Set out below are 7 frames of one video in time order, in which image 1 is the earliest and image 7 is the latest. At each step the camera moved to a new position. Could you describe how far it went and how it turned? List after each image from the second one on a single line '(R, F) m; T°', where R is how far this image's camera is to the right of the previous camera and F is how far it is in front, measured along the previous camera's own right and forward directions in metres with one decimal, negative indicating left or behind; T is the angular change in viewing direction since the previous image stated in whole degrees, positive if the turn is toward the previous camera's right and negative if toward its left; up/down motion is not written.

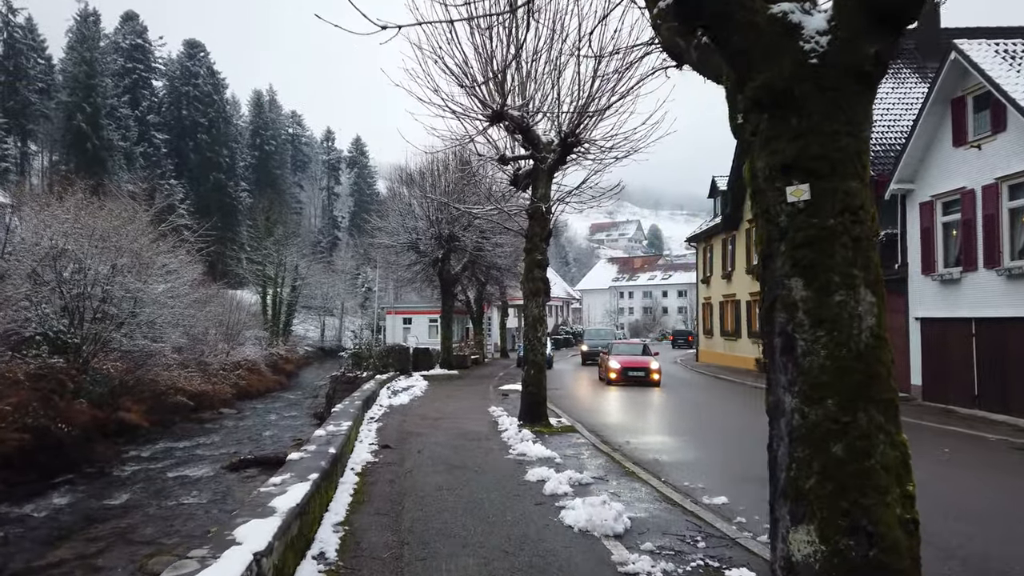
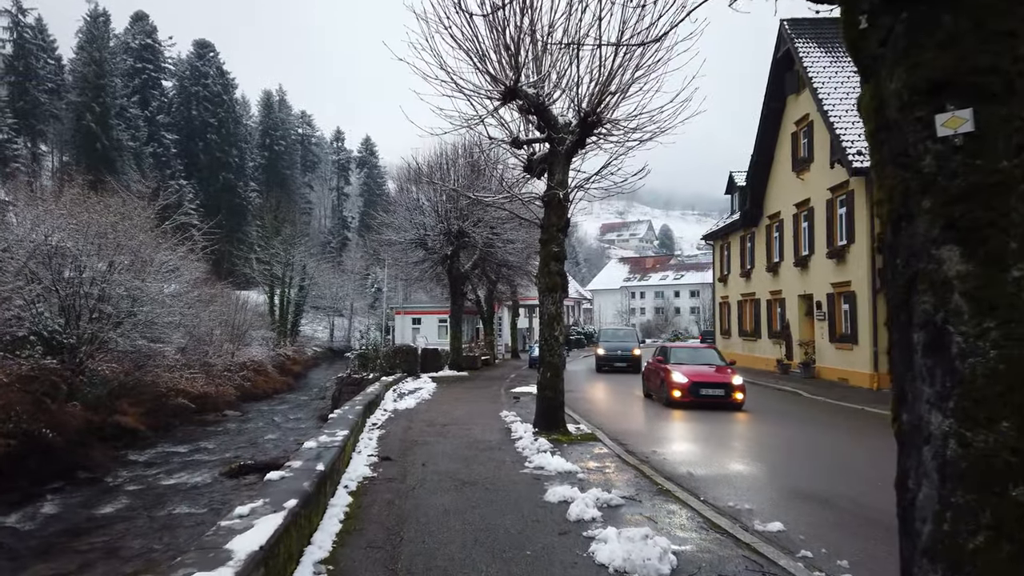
(0.0, +0.8) m; -1°
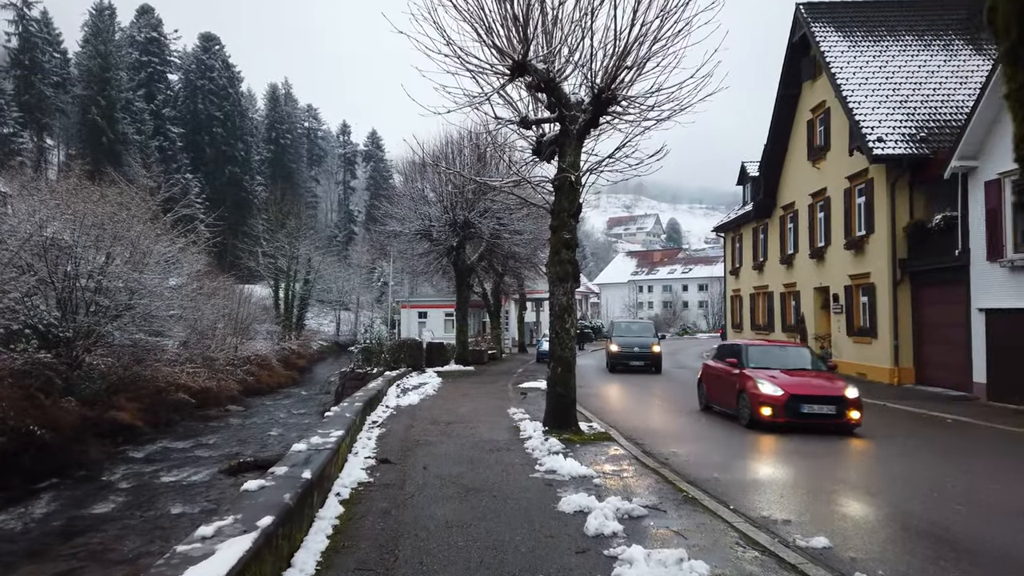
(0.0, +0.5) m; -1°
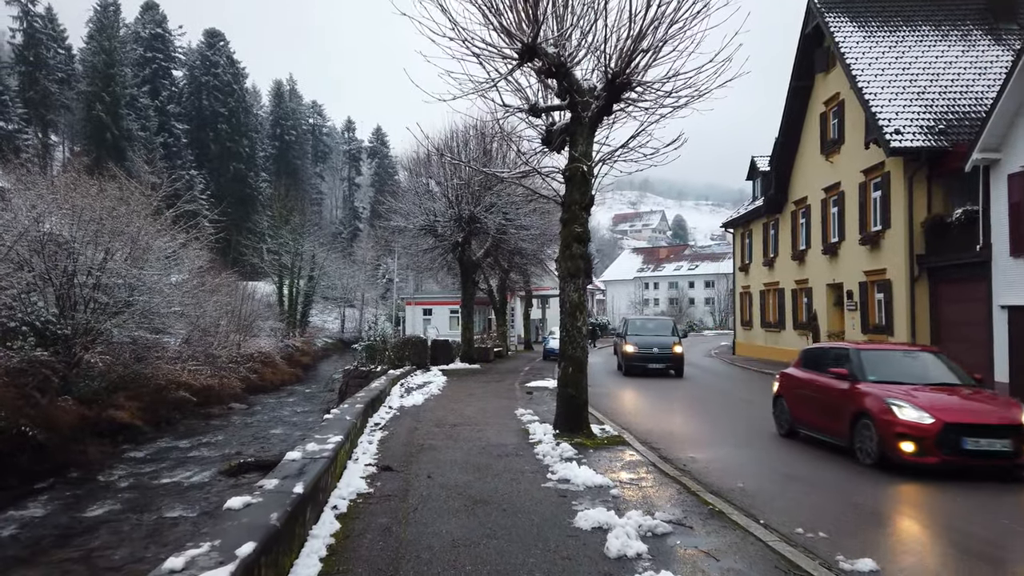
(0.0, +0.4) m; 0°
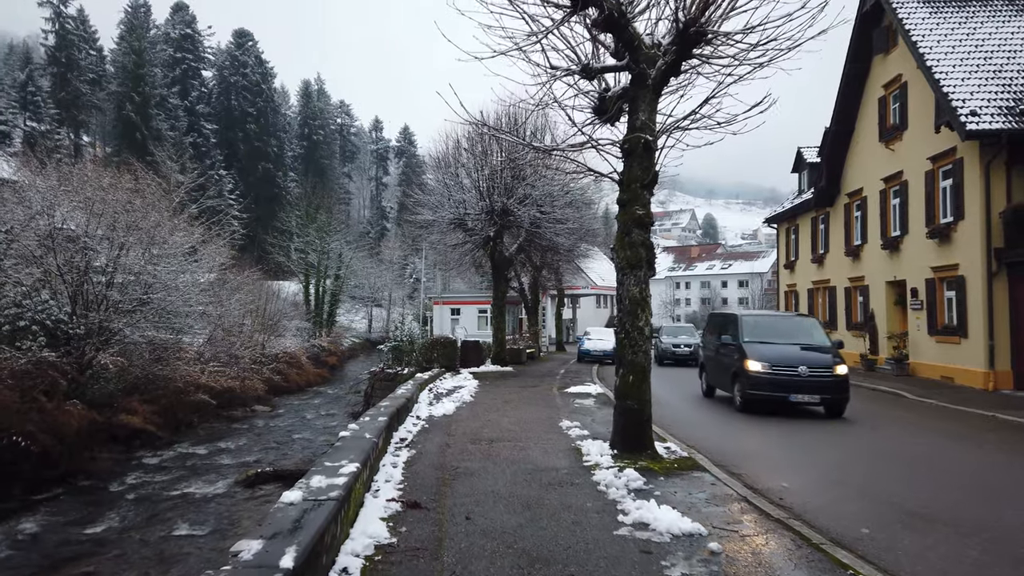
(-0.2, +1.2) m; -2°
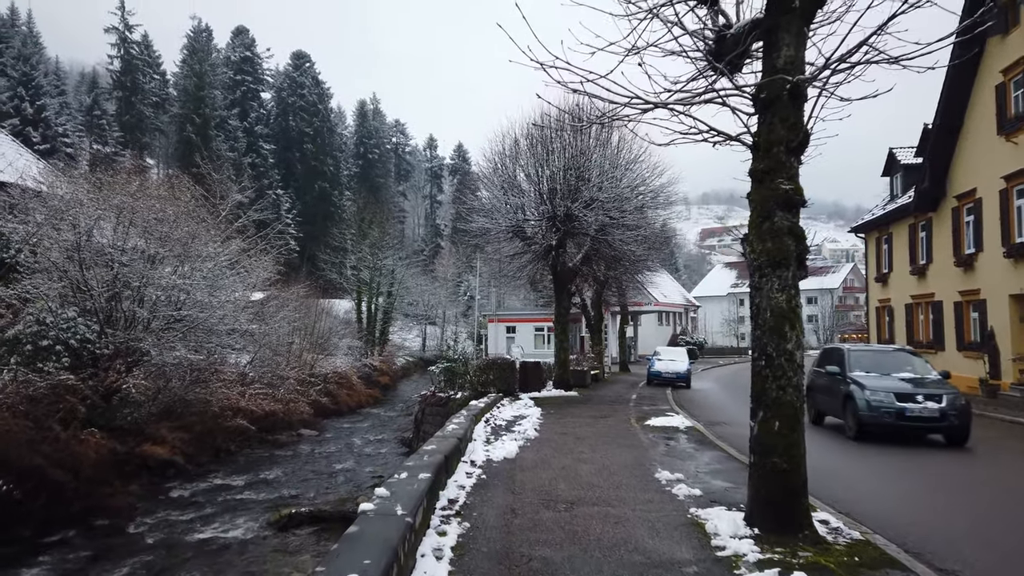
(-0.2, +1.8) m; -4°
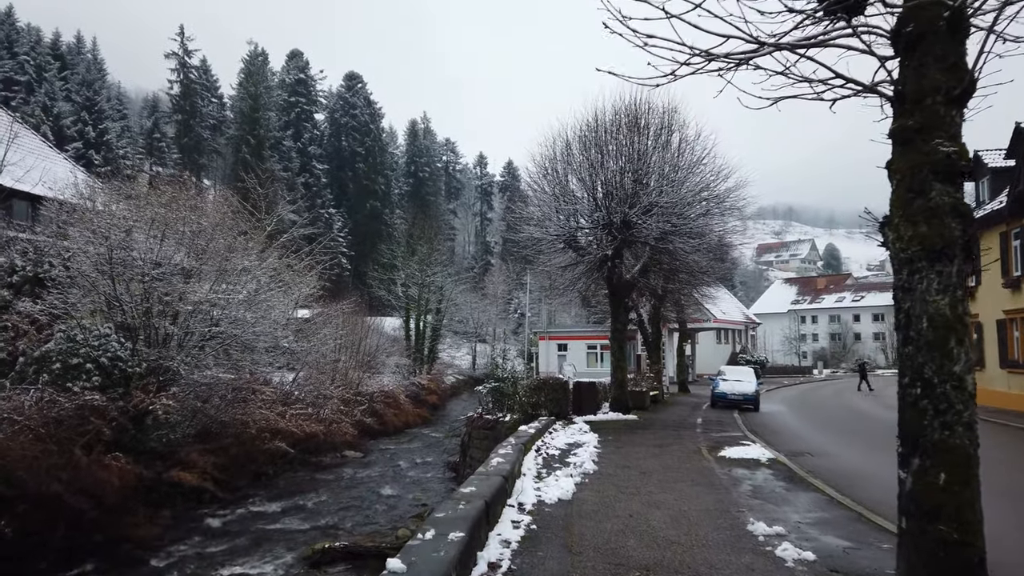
(0.0, +1.1) m; -4°
